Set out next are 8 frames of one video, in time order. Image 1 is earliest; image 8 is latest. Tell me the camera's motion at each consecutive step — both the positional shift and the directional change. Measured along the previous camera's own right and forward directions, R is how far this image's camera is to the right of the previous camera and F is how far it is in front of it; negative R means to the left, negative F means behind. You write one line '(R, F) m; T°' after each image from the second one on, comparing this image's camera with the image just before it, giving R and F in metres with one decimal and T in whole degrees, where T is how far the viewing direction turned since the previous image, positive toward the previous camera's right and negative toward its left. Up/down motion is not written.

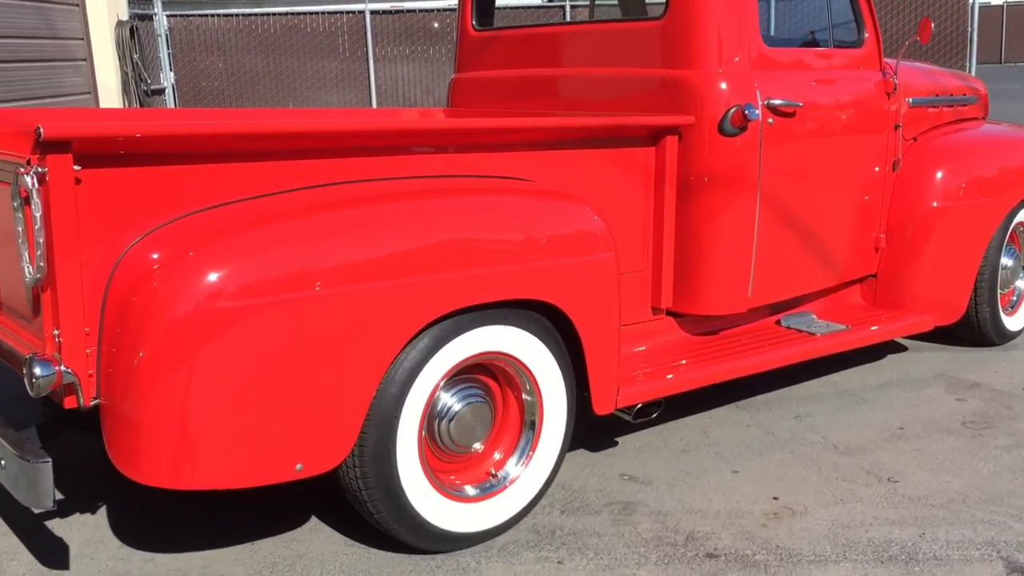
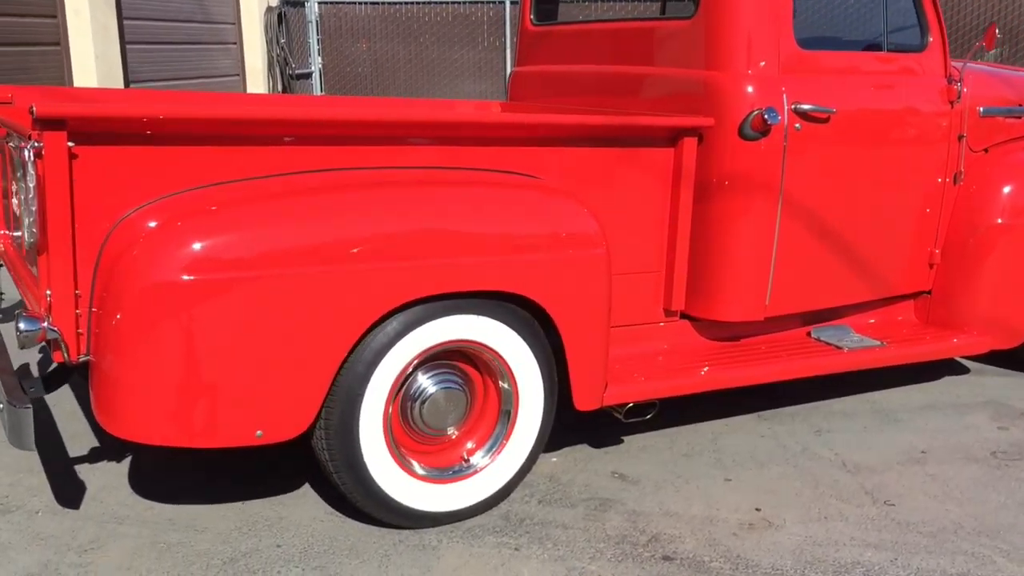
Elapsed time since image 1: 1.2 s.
(+0.4, 0.0) m; -8°
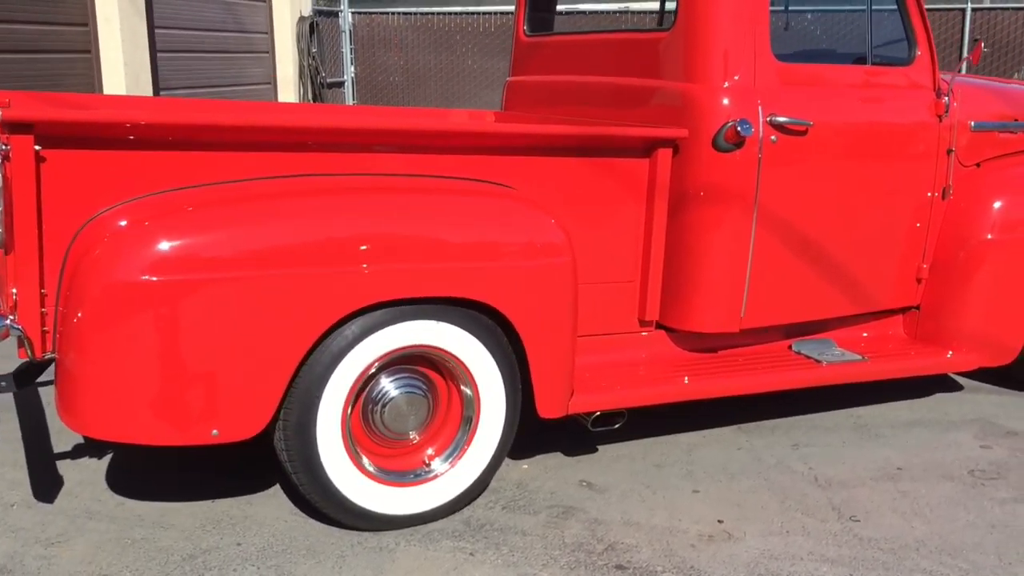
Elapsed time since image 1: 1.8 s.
(+0.2, 0.0) m; -2°
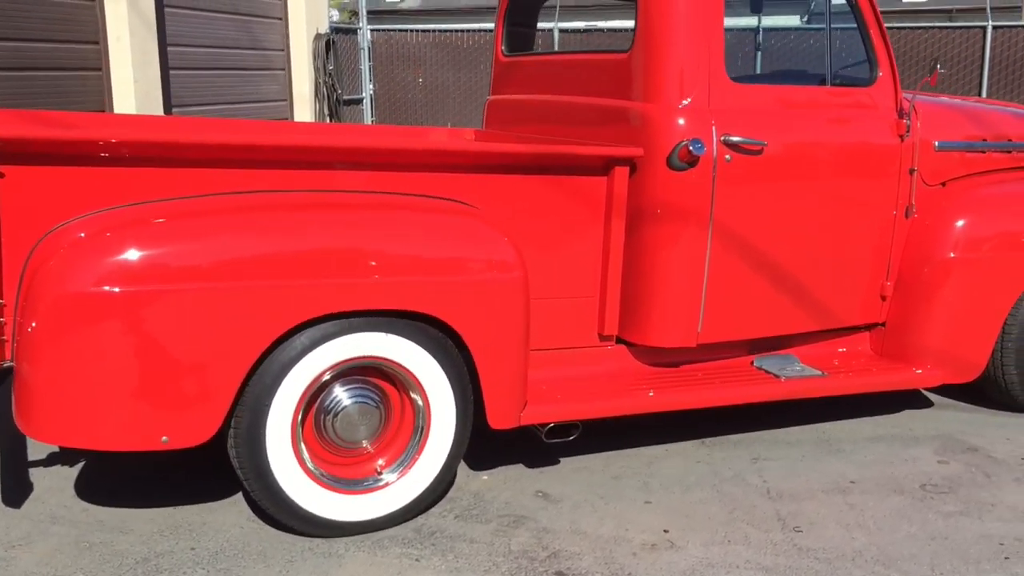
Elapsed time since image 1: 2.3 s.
(+0.2, -0.1) m; -1°
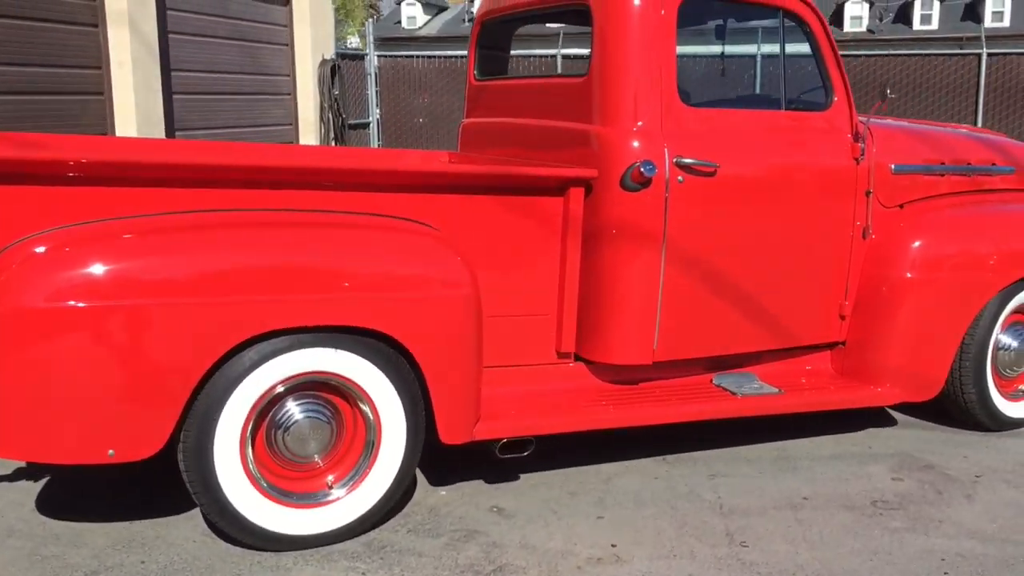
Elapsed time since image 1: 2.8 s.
(+0.2, -0.1) m; 0°
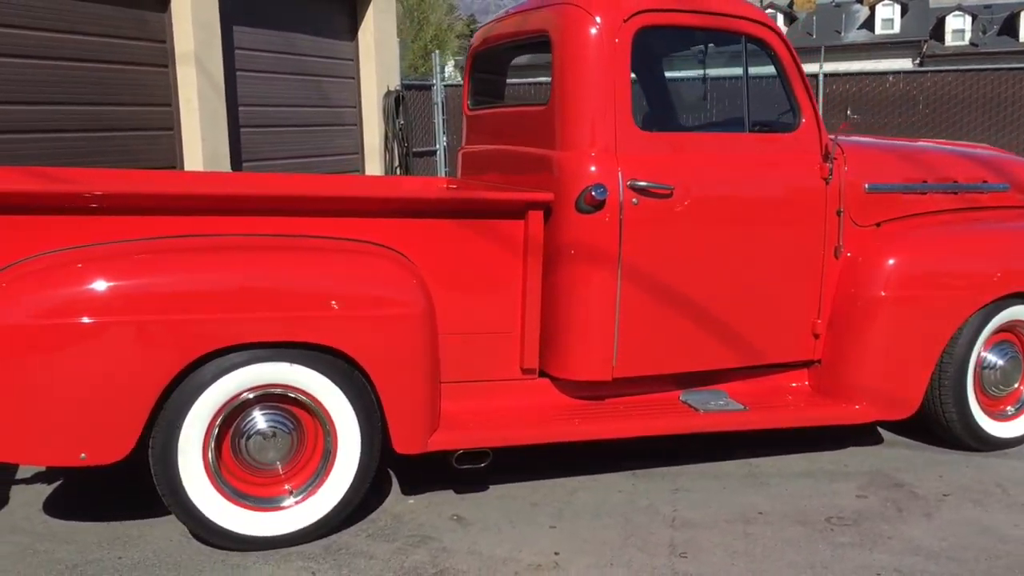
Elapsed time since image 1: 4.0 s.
(+0.4, -0.1) m; -5°
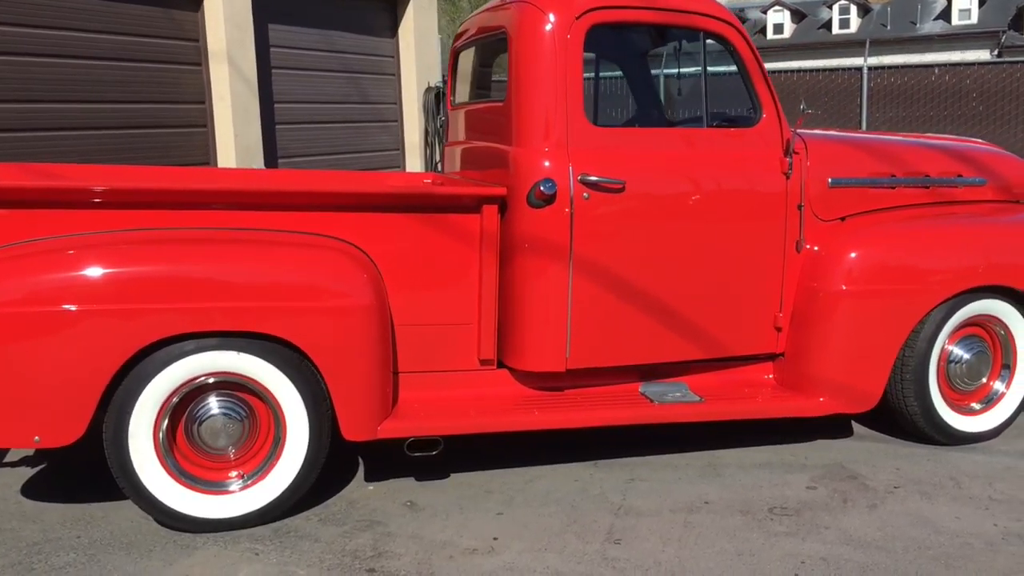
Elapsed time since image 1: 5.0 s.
(+0.3, -0.1) m; -3°
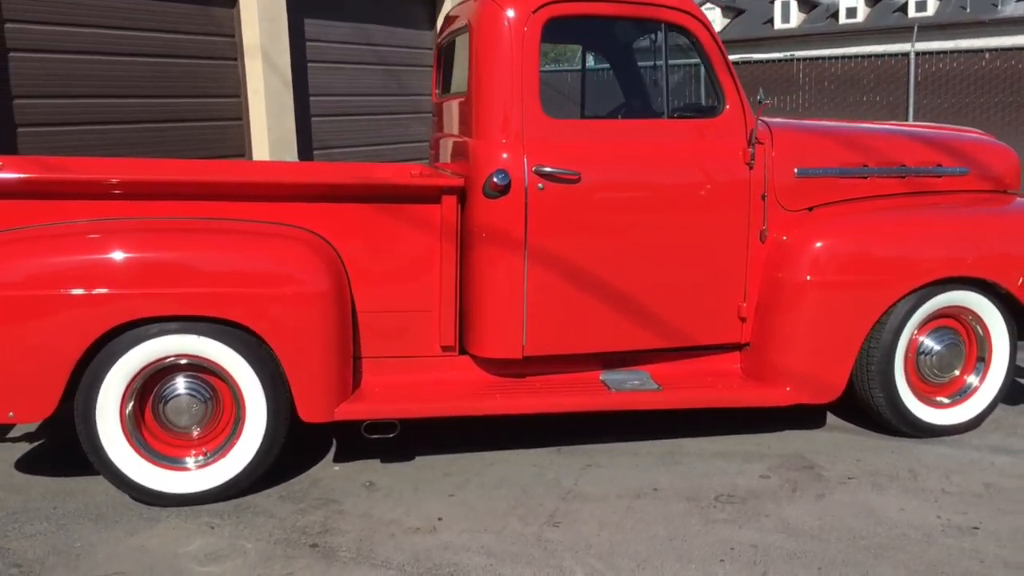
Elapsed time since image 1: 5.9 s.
(+0.3, -0.1) m; -3°
